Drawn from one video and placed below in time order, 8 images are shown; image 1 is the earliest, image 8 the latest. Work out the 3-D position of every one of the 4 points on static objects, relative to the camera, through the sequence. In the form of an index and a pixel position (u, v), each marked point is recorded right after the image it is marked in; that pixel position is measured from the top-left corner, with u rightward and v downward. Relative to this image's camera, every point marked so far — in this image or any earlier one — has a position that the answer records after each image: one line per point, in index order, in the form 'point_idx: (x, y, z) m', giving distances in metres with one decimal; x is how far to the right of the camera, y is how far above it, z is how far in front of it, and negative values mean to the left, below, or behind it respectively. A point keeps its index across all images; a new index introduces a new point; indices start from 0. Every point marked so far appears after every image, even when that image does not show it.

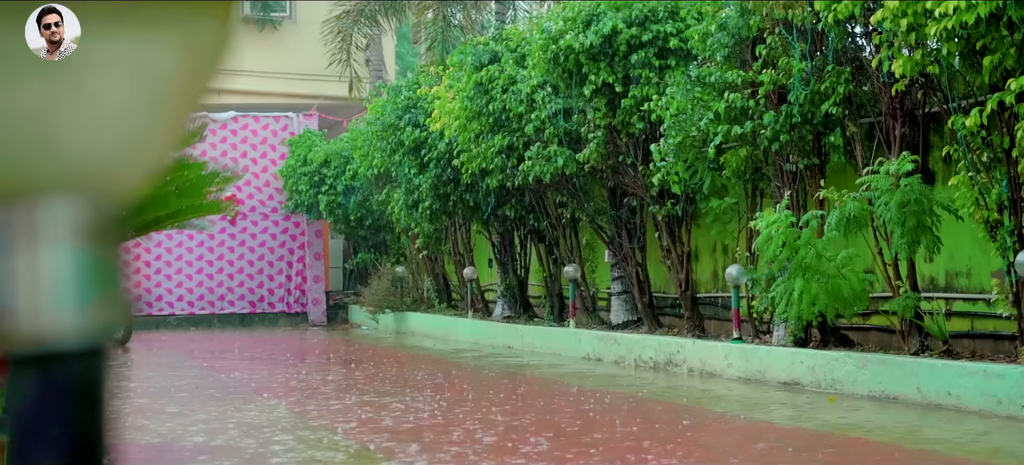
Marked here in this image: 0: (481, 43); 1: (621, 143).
0: (-0.2, +1.5, +13.1) m
1: (+0.7, +0.6, +11.5) m
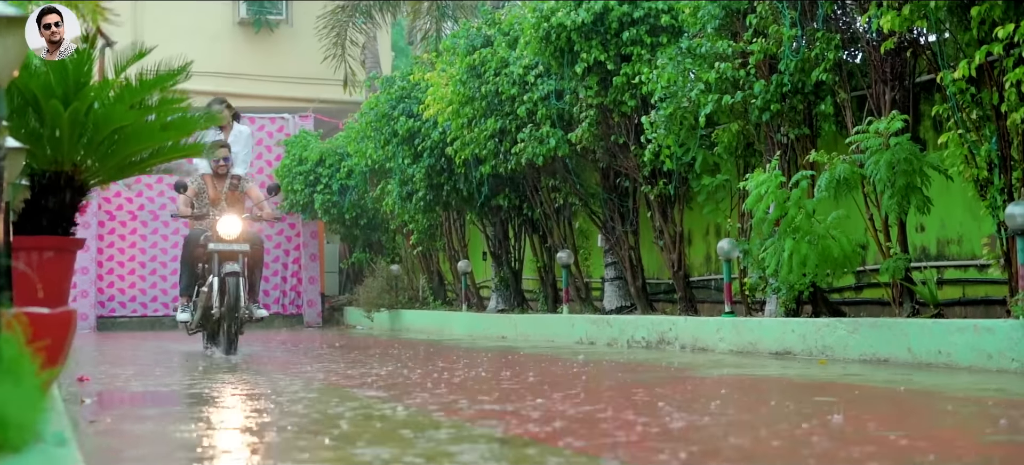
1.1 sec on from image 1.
0: (-0.3, +1.6, +13.1) m
1: (+0.7, +0.8, +11.5) m
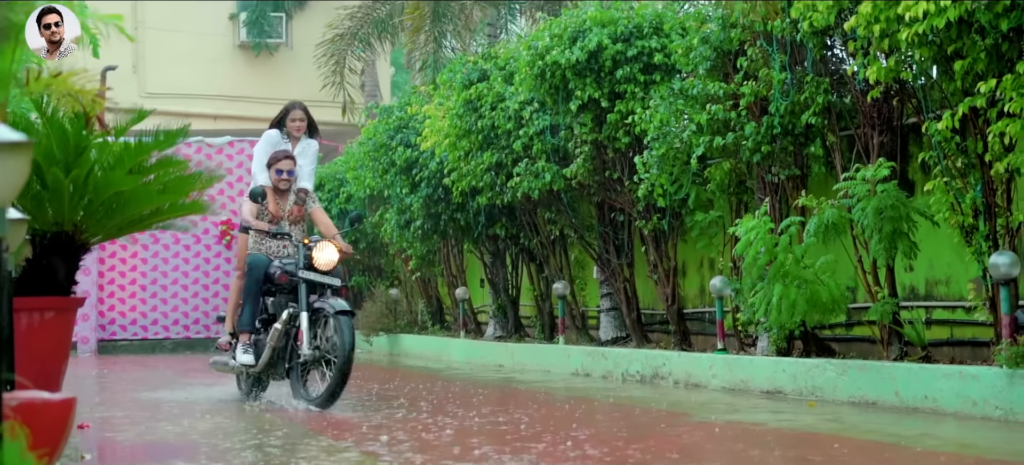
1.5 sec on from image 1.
0: (-0.3, +1.3, +13.2) m
1: (+0.7, +0.5, +11.7) m
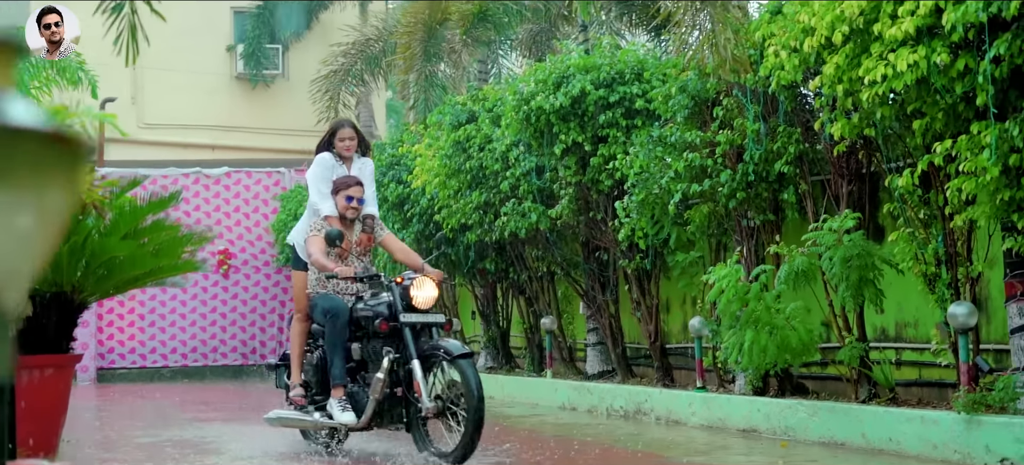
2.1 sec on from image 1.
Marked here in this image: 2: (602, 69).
0: (-0.4, +1.0, +13.6) m
1: (+0.6, +0.2, +12.0) m
2: (+0.6, +1.1, +11.4) m
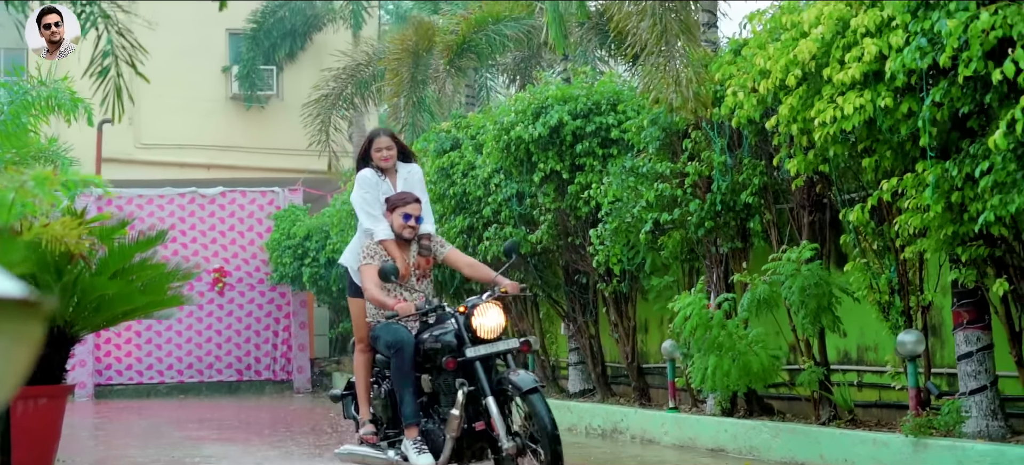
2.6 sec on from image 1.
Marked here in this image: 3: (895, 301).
0: (-0.6, +0.9, +14.0) m
1: (+0.4, +0.1, +12.4) m
2: (+0.5, +0.9, +11.9) m
3: (+2.0, -0.4, +8.7) m
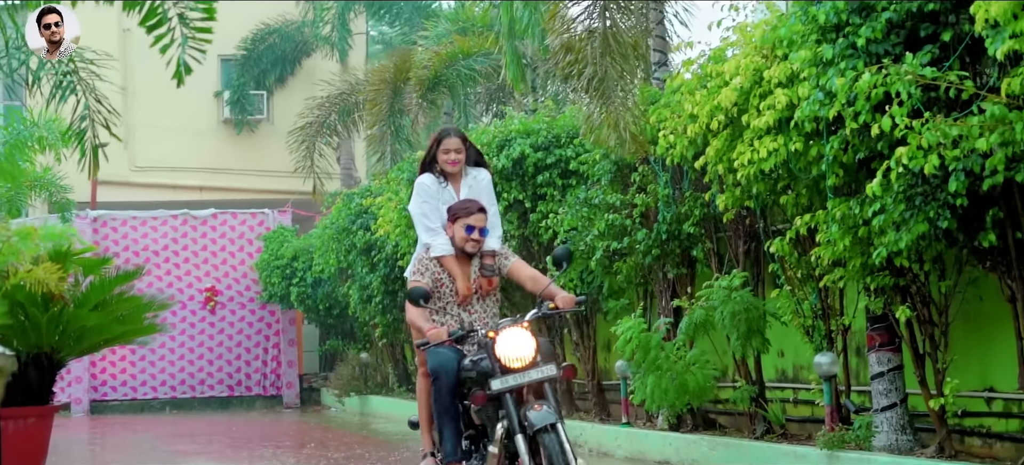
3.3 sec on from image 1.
0: (-0.8, +0.6, +14.7) m
1: (+0.2, -0.1, +13.2) m
2: (+0.2, +0.7, +12.6) m
3: (+1.7, -0.5, +9.5) m
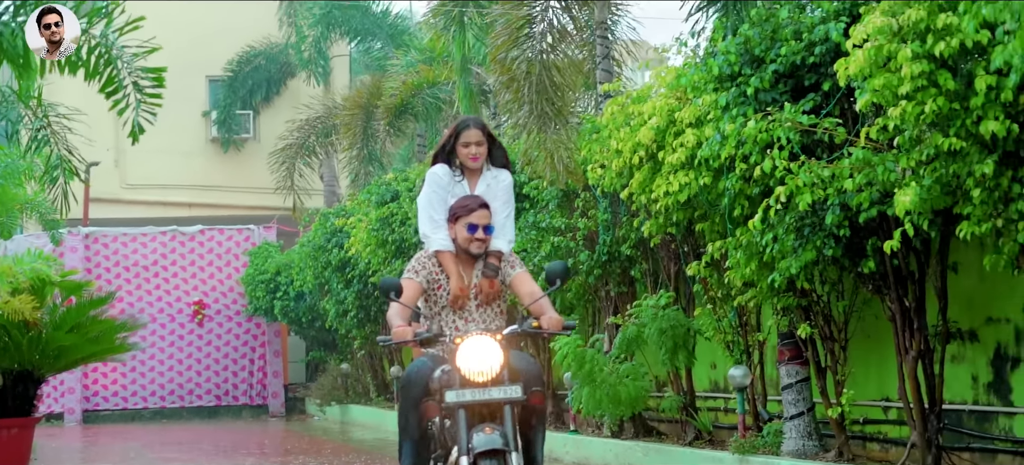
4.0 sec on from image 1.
0: (-1.2, +0.5, +15.6) m
1: (-0.2, -0.3, +14.1) m
2: (-0.1, +0.6, +13.5) m
3: (+1.4, -0.7, +10.3) m
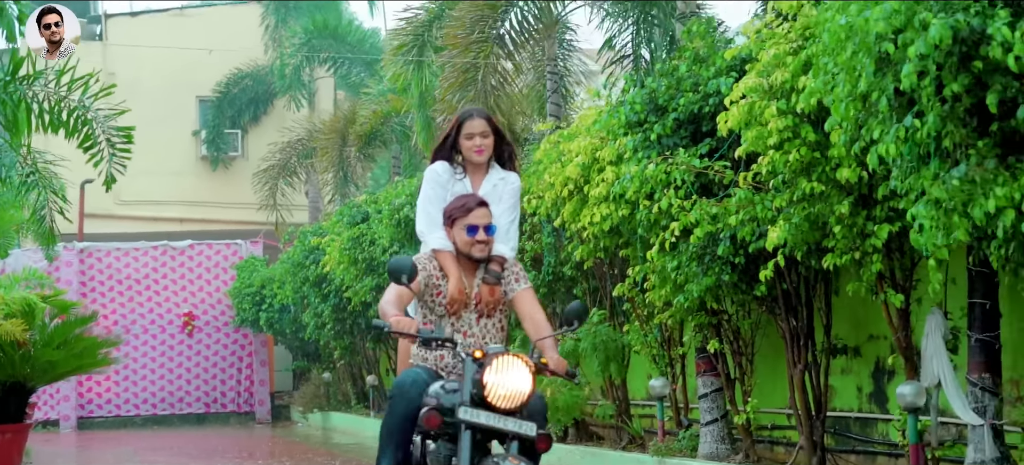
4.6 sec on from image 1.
0: (-1.5, +0.3, +16.7) m
1: (-0.5, -0.5, +15.2) m
2: (-0.5, +0.4, +14.6) m
3: (+1.0, -0.8, +11.5) m
